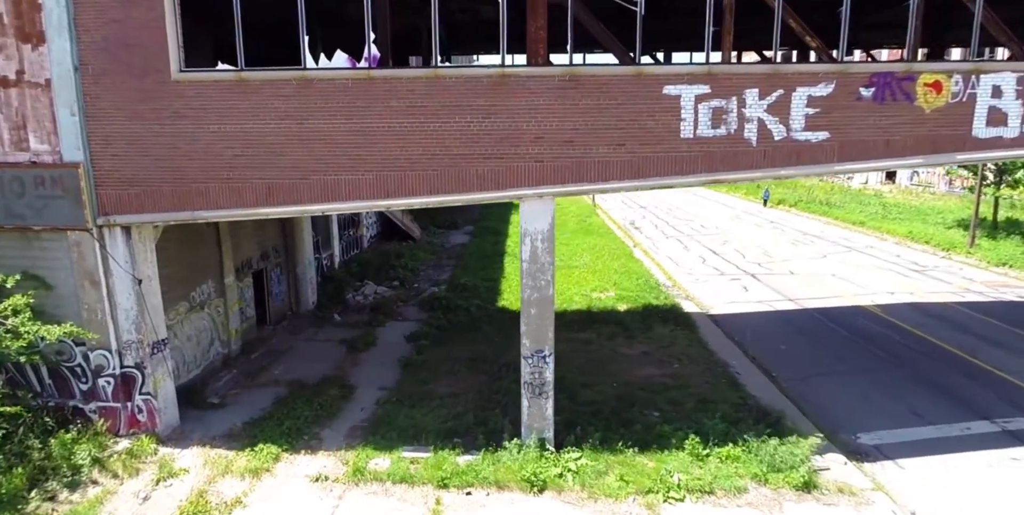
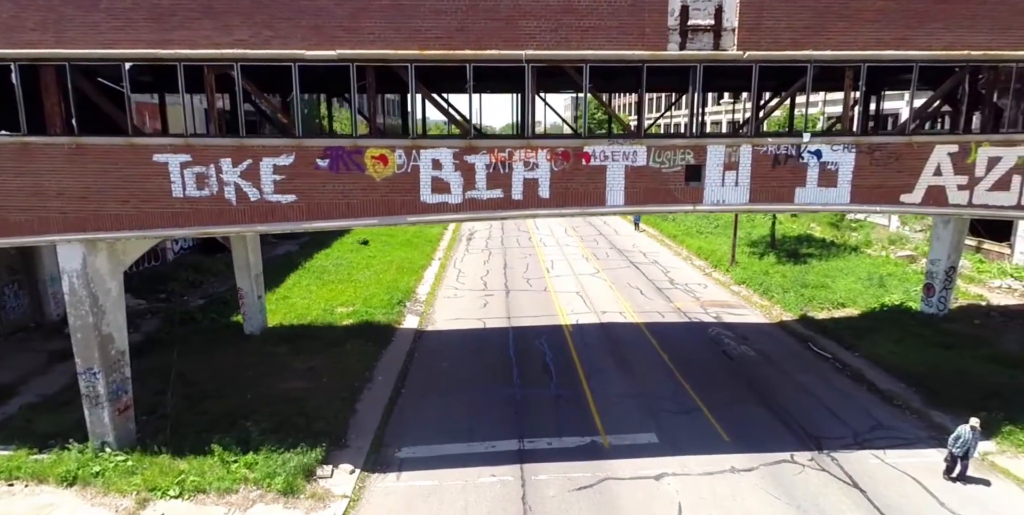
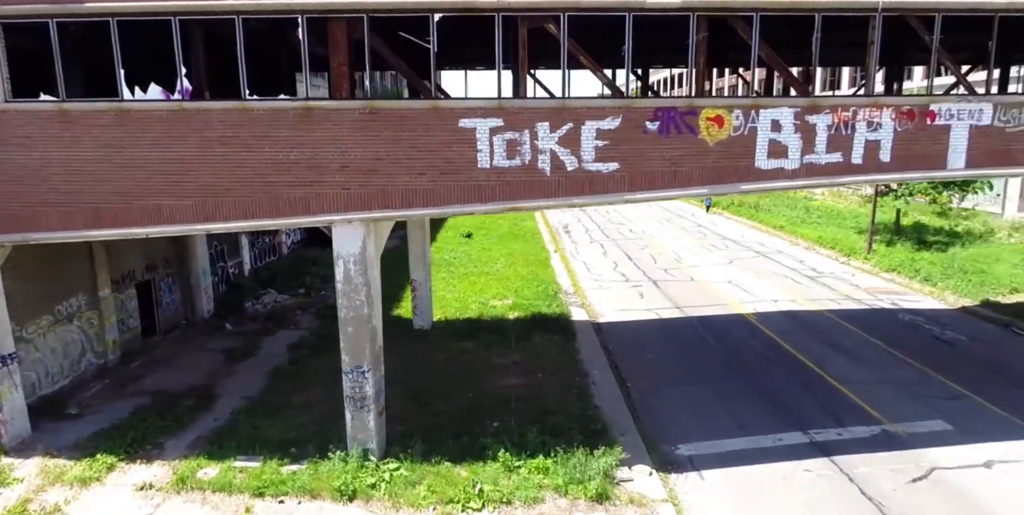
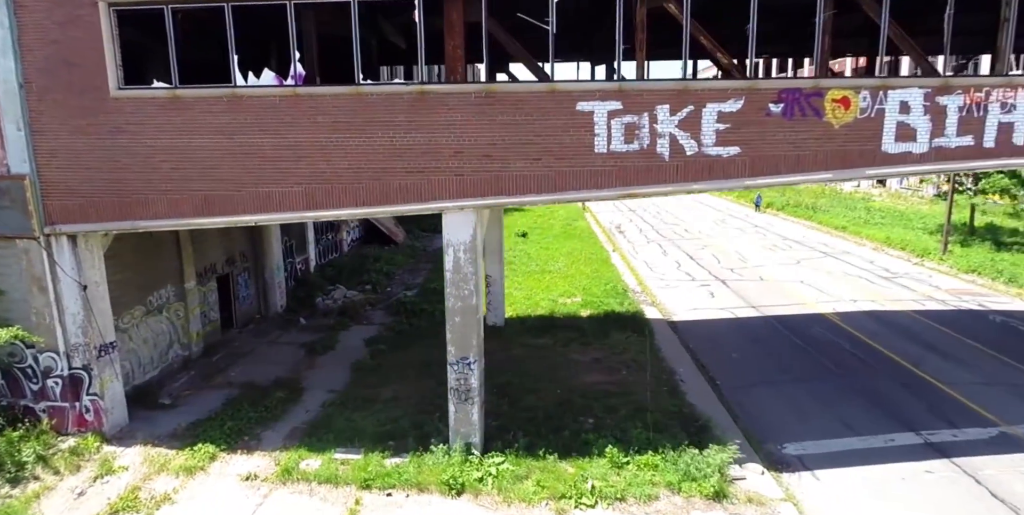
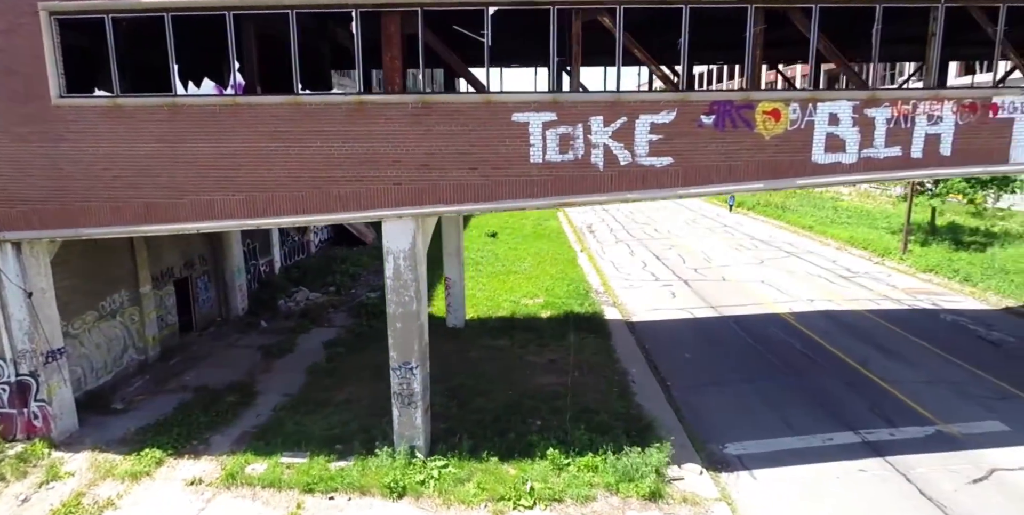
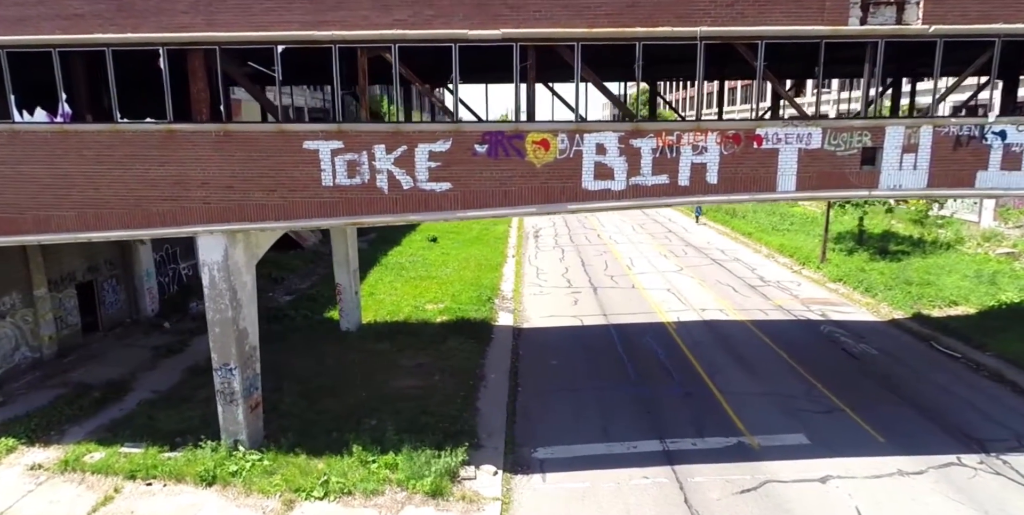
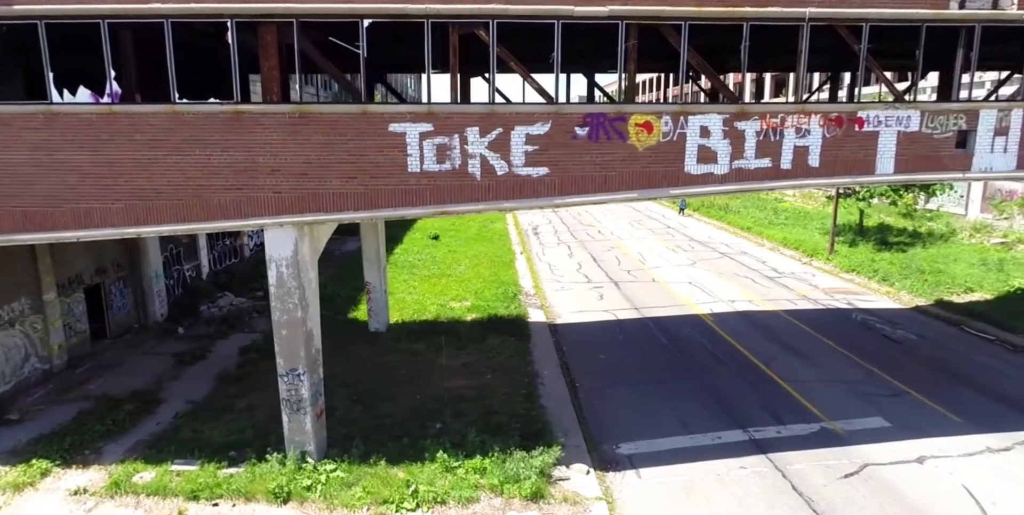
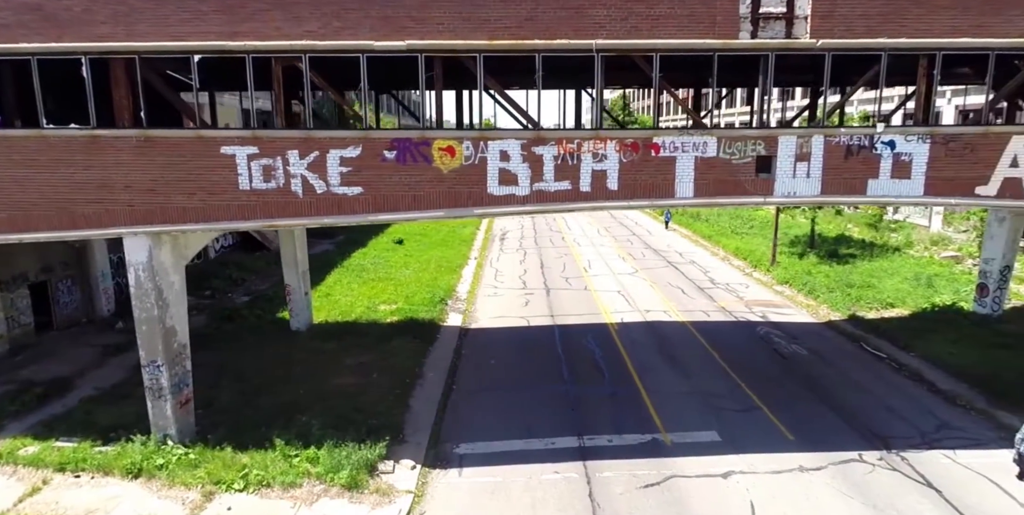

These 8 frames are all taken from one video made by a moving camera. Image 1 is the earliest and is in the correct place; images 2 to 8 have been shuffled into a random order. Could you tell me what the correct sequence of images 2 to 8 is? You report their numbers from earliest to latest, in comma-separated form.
4, 5, 3, 7, 6, 8, 2
